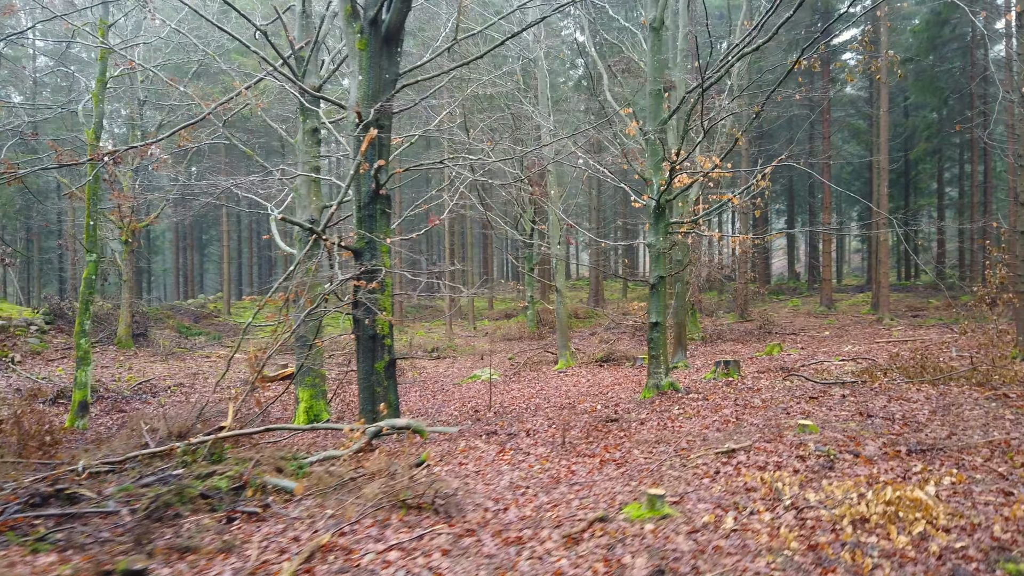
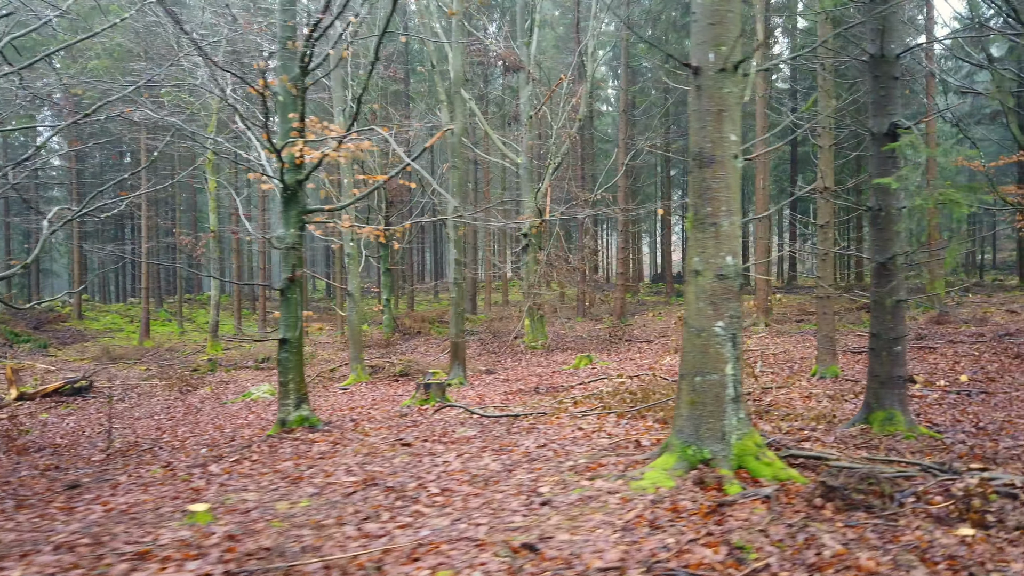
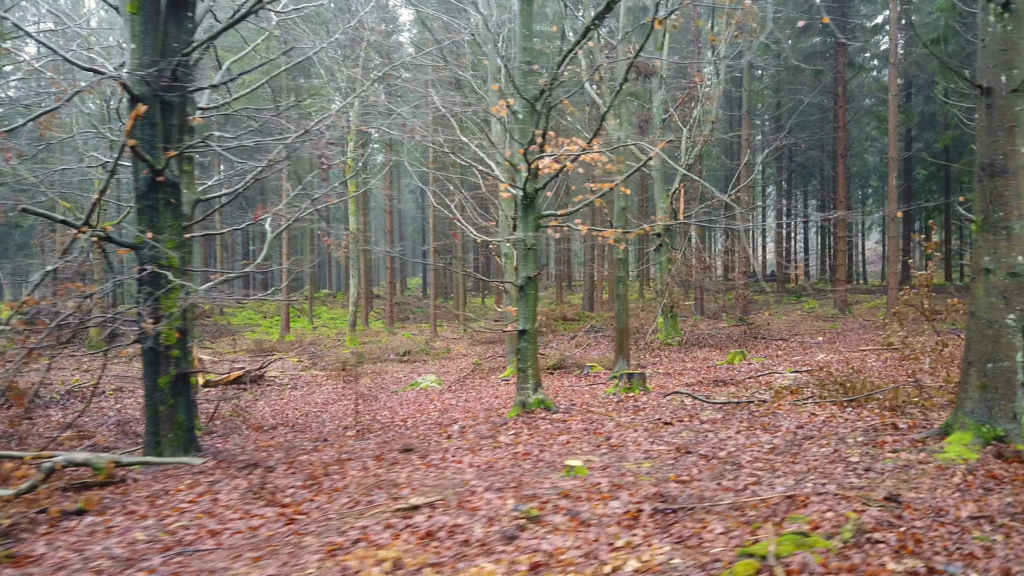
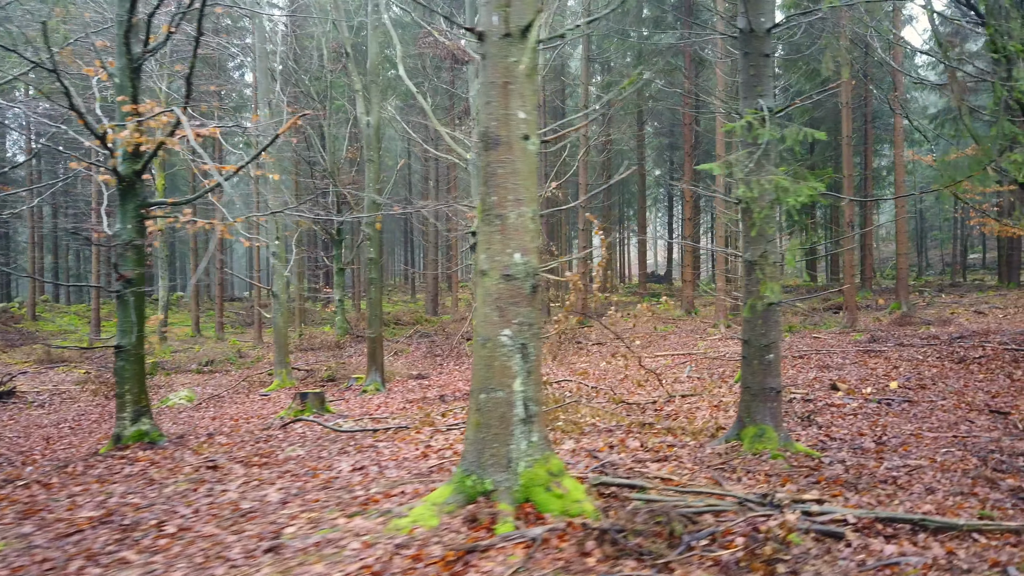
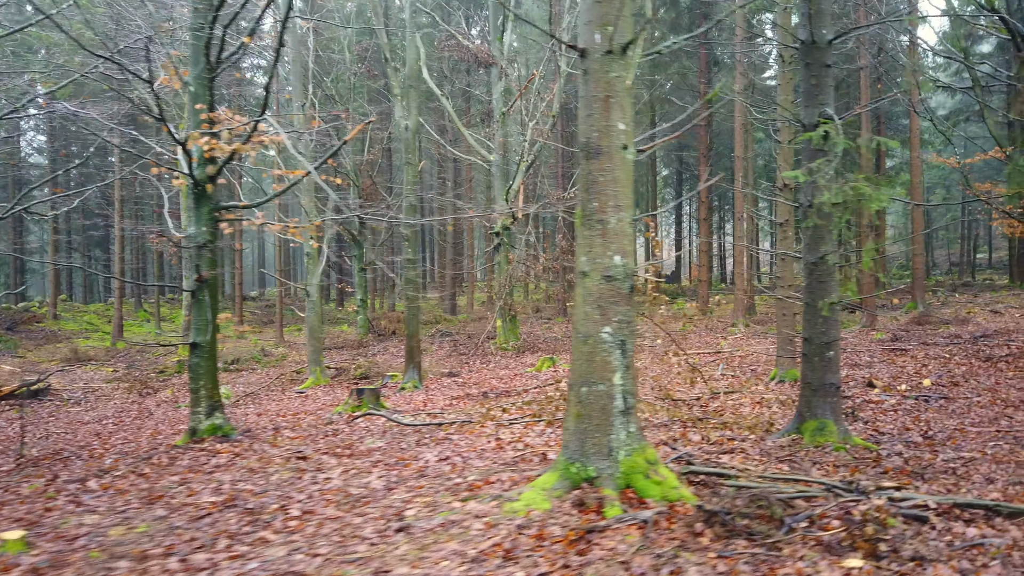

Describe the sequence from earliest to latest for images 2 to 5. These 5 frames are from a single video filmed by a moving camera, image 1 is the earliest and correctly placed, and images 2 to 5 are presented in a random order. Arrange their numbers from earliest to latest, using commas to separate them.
3, 2, 5, 4
